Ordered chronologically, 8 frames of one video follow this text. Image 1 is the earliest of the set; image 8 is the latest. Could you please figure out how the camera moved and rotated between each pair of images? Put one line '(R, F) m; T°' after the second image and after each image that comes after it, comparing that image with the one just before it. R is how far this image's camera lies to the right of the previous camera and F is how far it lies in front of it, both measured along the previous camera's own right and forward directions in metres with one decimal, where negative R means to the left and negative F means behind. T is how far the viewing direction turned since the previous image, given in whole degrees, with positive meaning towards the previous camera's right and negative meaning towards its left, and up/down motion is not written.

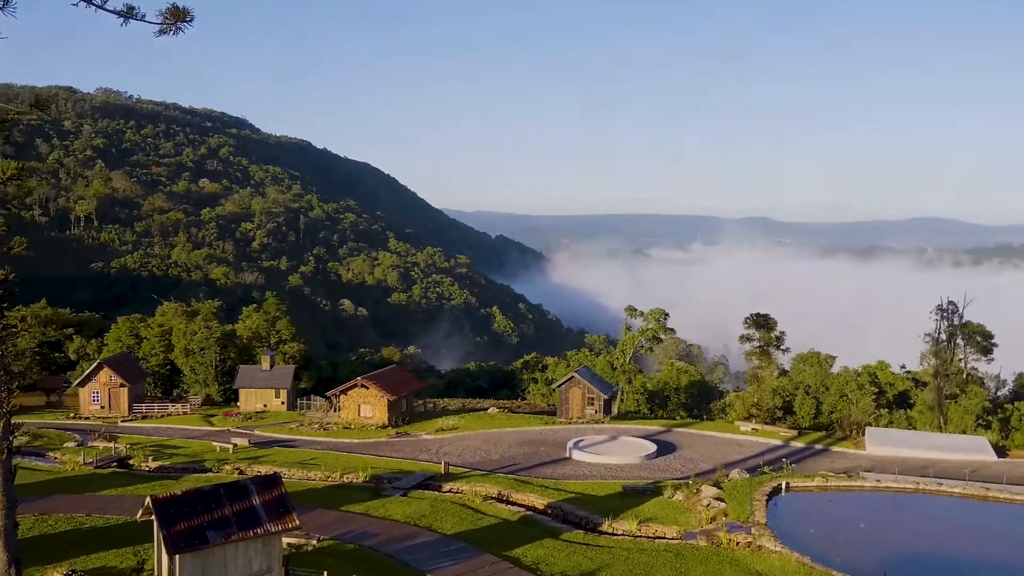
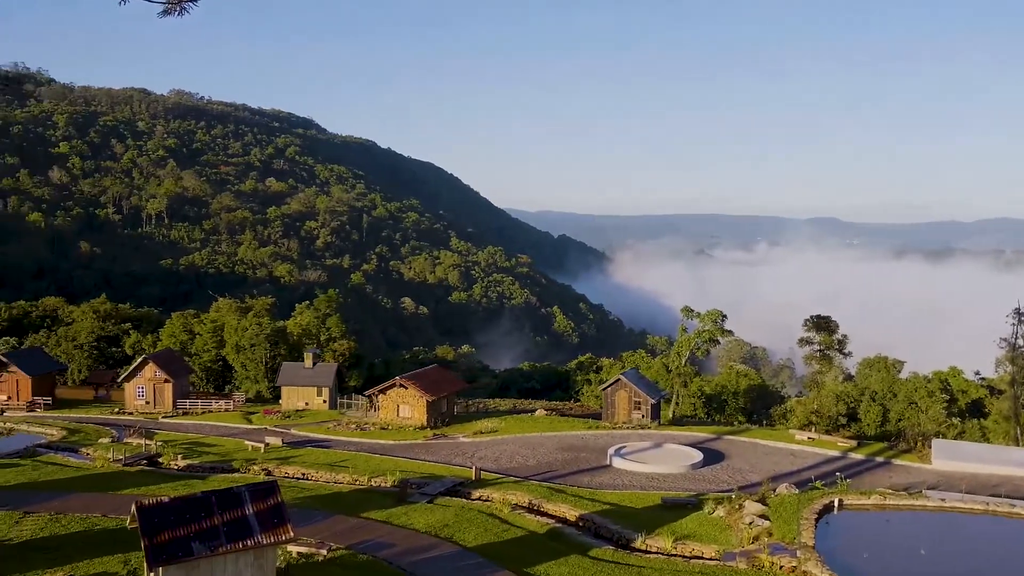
(+0.8, +1.4) m; -4°
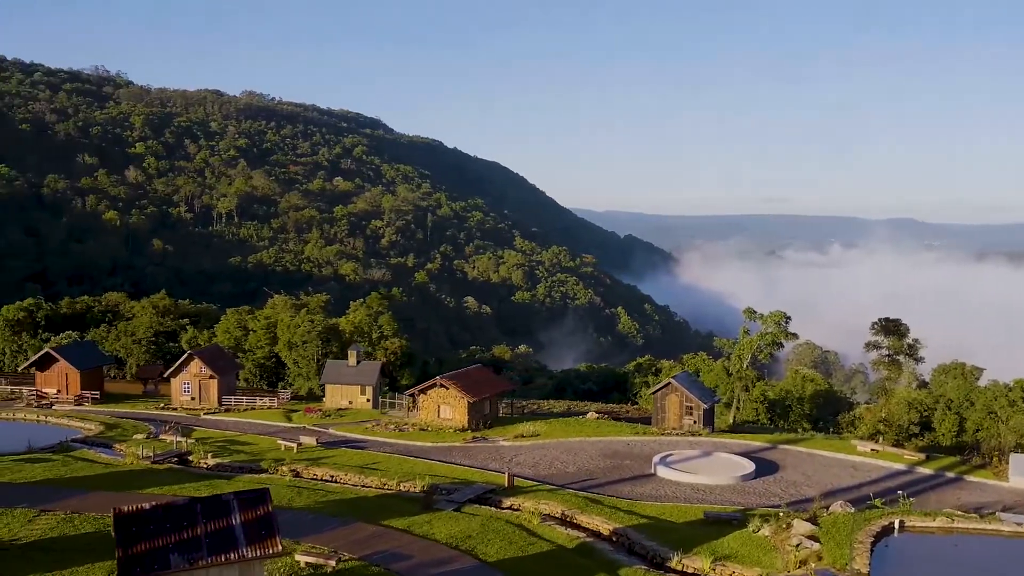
(+0.8, +1.4) m; -4°
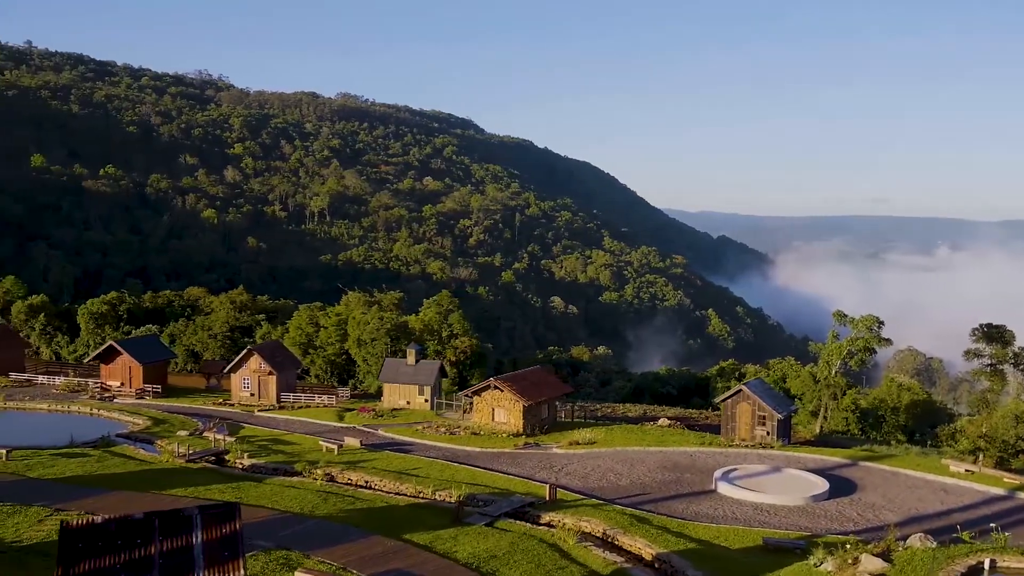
(+1.2, +2.0) m; -6°
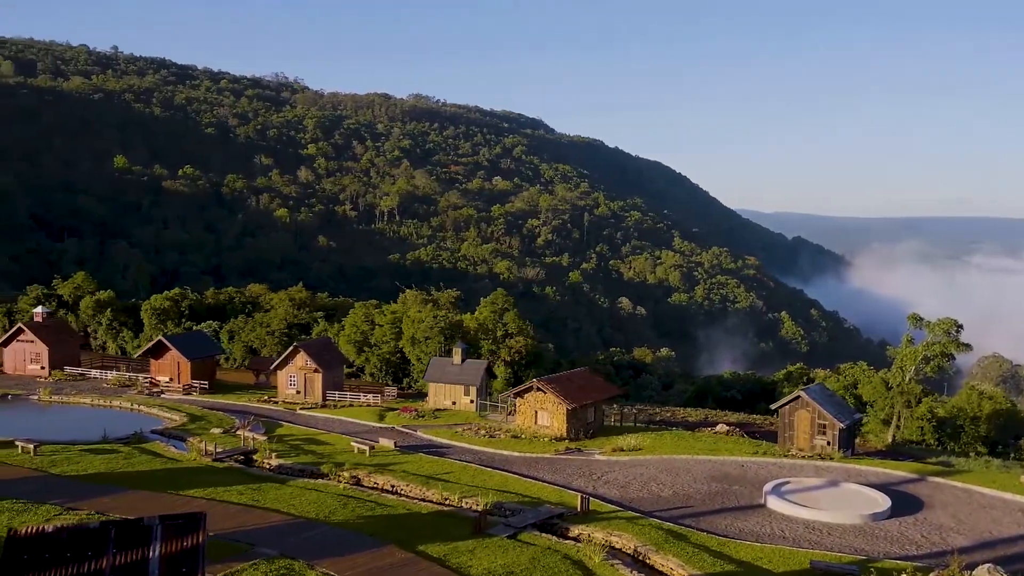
(+0.9, +1.4) m; -5°
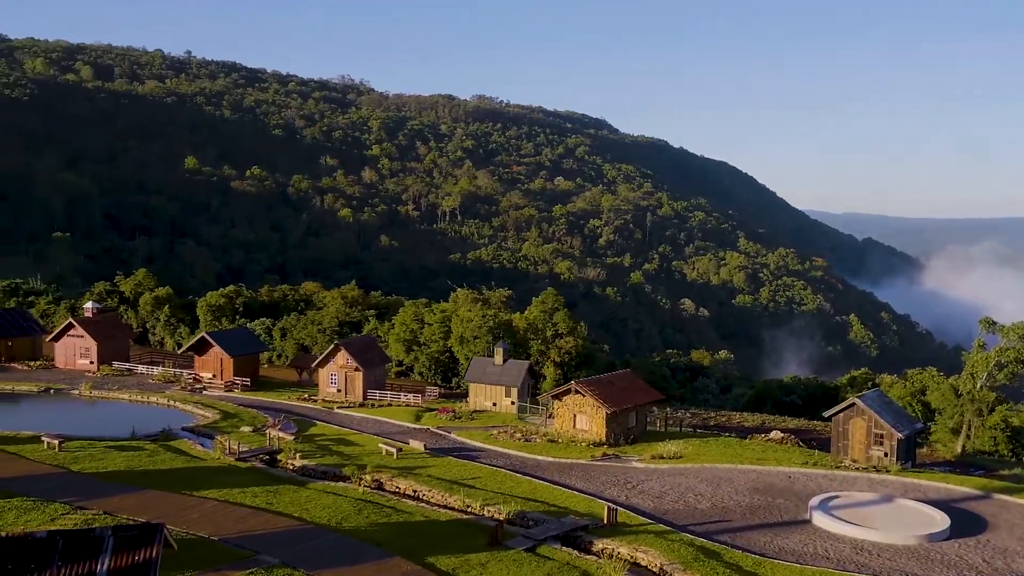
(+0.9, +1.2) m; -4°
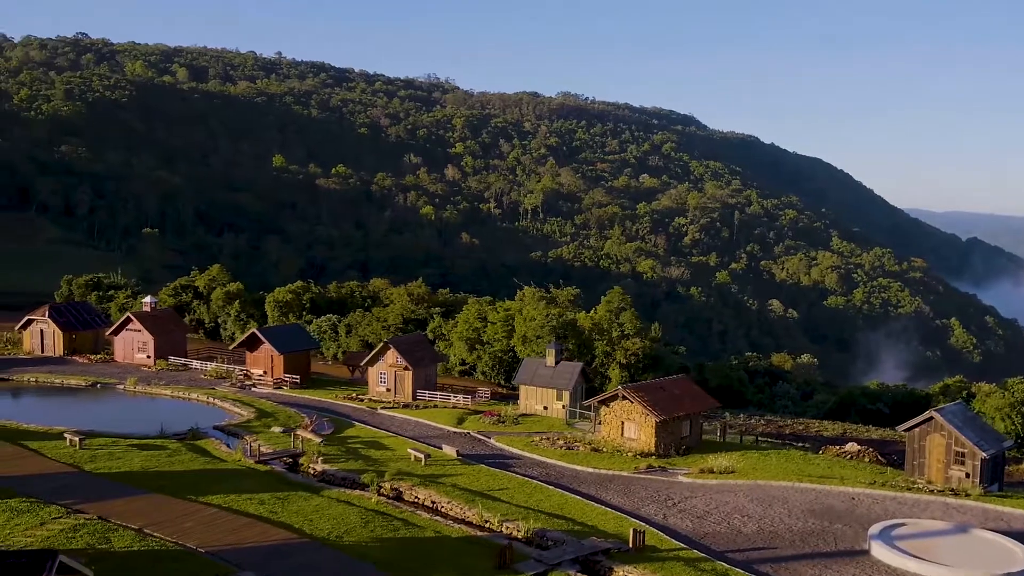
(+1.3, +1.8) m; -5°
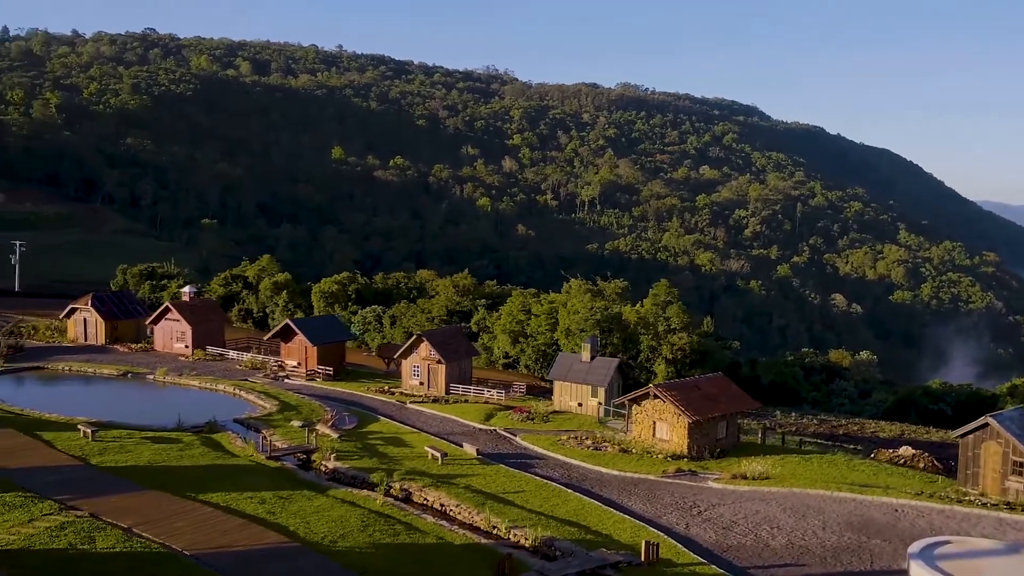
(+1.0, +1.2) m; -4°
